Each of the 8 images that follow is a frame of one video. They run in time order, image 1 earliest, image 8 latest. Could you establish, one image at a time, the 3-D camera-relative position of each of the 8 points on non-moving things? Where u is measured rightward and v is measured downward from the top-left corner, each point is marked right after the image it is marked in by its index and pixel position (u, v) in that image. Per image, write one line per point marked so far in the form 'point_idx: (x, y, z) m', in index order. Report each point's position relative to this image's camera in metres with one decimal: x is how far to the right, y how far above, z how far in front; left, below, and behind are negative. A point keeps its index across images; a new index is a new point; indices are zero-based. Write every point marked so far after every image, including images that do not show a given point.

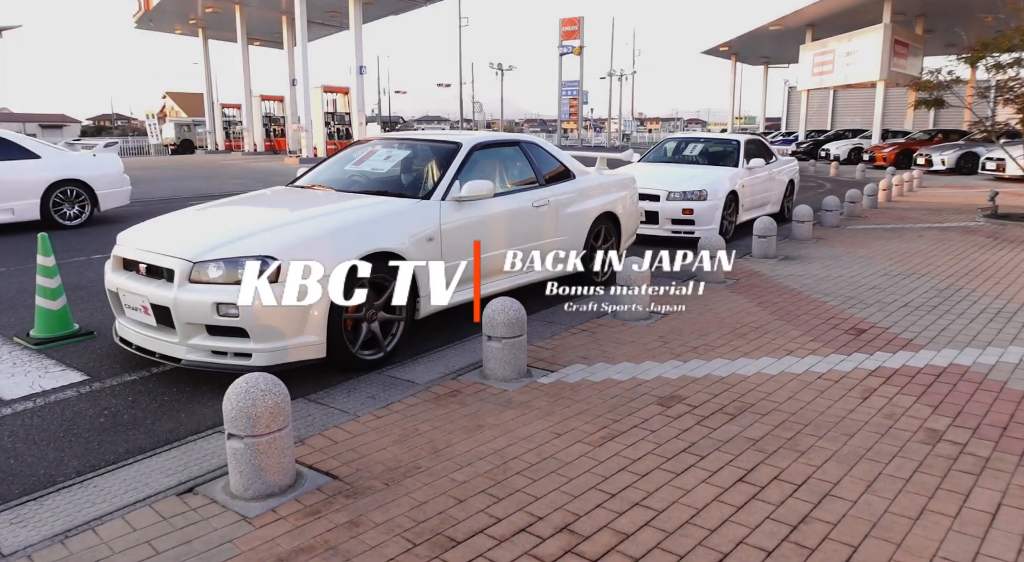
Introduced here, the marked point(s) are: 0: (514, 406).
0: (0.0, -0.8, +4.7) m
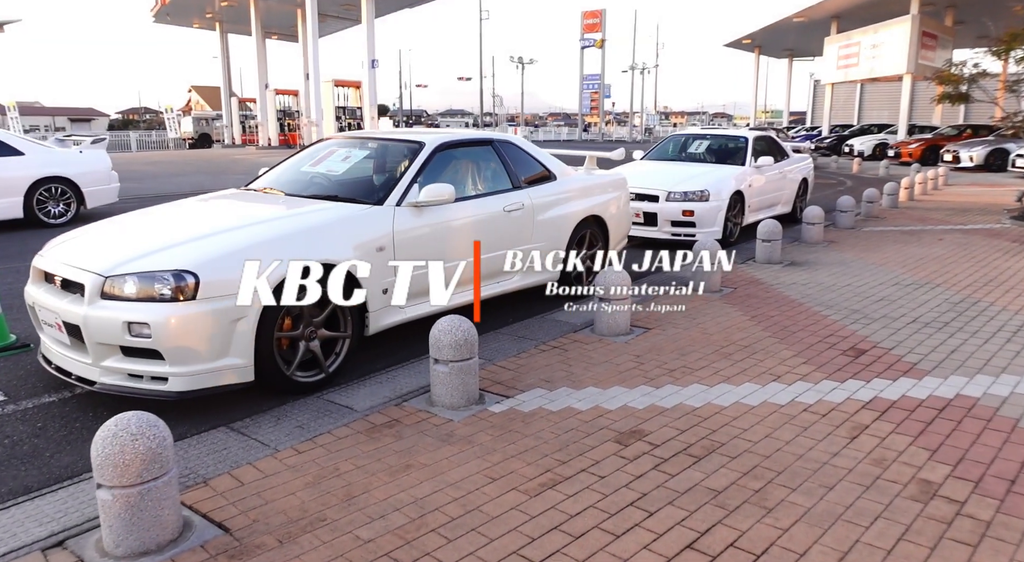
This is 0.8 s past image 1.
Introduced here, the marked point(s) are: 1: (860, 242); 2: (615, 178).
0: (-0.3, -0.9, +4.1) m
1: (+5.0, +0.6, +10.8) m
2: (+1.1, +1.1, +8.0) m
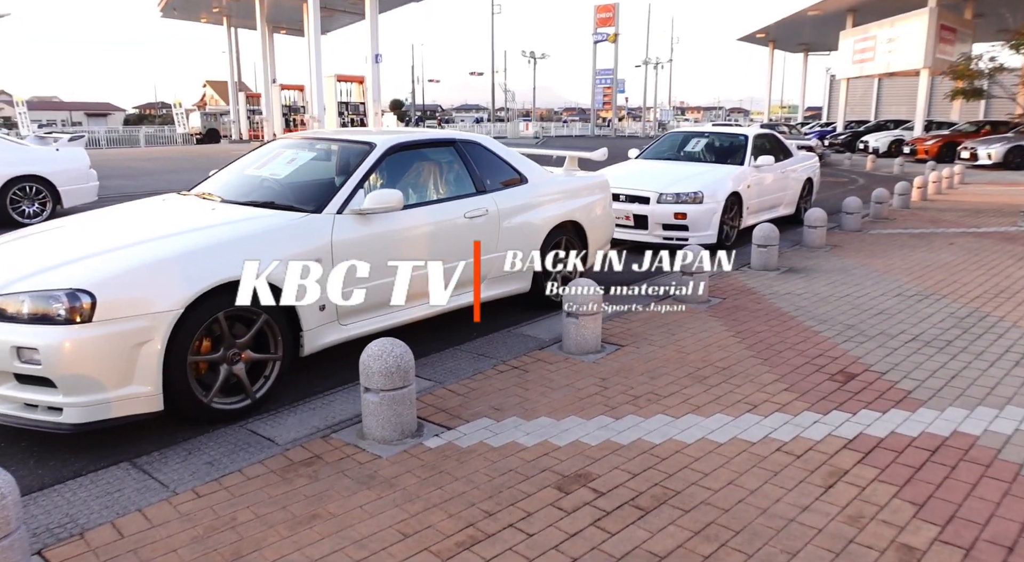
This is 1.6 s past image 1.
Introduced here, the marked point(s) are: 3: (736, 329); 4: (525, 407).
0: (-0.7, -1.0, +3.7) m
1: (+4.8, +0.5, +10.2) m
2: (+0.8, +1.0, +7.5) m
3: (+1.8, -0.4, +6.2) m
4: (+0.1, -0.8, +4.6) m
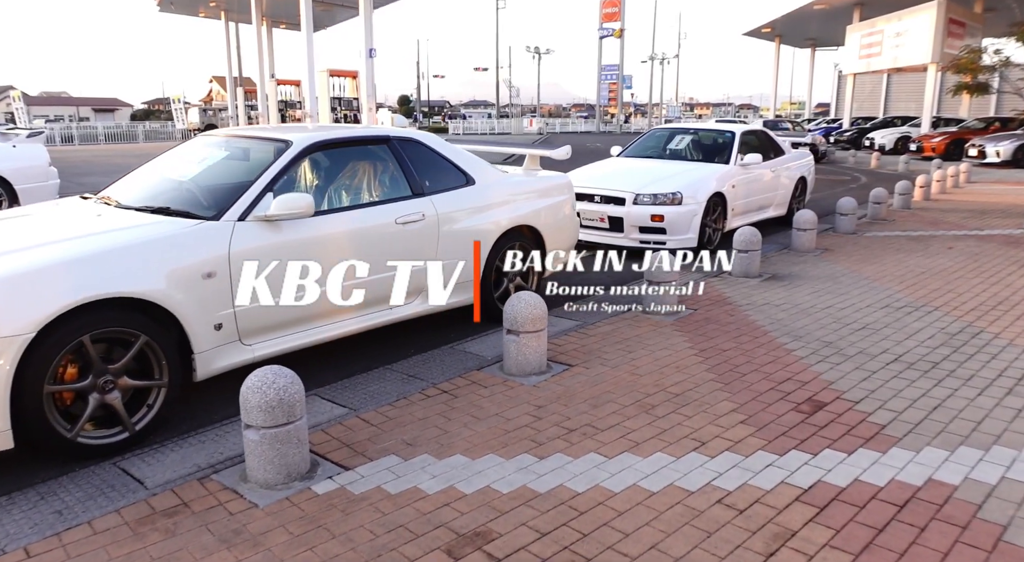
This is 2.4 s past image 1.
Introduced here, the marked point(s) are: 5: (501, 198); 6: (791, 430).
0: (-1.1, -1.1, +3.1) m
1: (+4.4, +0.4, +9.6) m
2: (+0.4, +0.9, +6.9) m
3: (+1.4, -0.5, +5.6) m
4: (-0.4, -0.9, +4.0) m
5: (-0.1, +0.7, +6.2) m
6: (+1.5, -0.8, +4.1) m
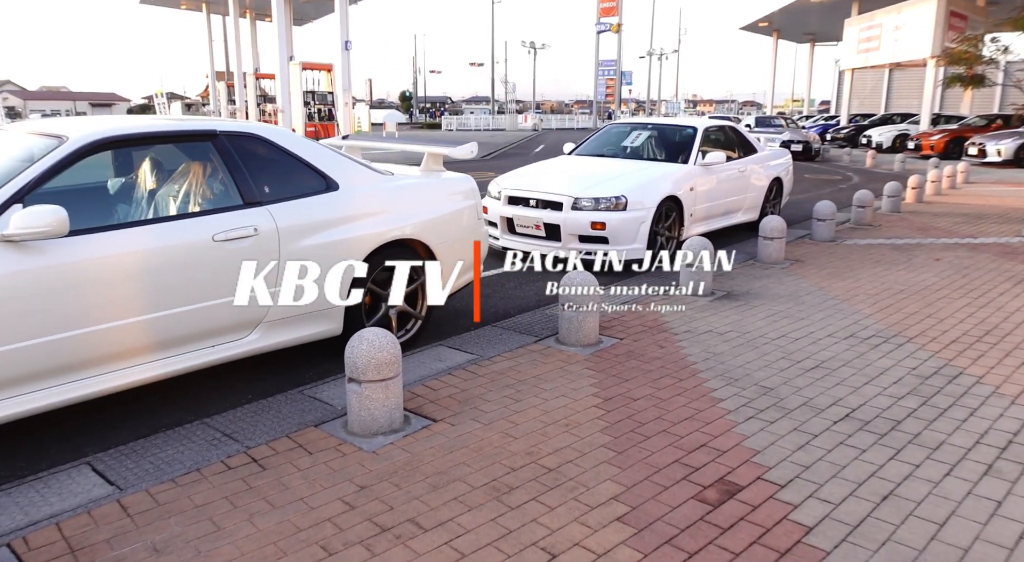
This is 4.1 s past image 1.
0: (-2.0, -1.3, +2.0) m
1: (+3.6, +0.2, +8.5) m
2: (-0.4, +0.7, +5.8) m
3: (+0.6, -0.7, +4.5) m
4: (-1.2, -1.0, +2.9) m
5: (-0.9, +0.5, +5.1) m
6: (+0.7, -1.0, +3.0) m
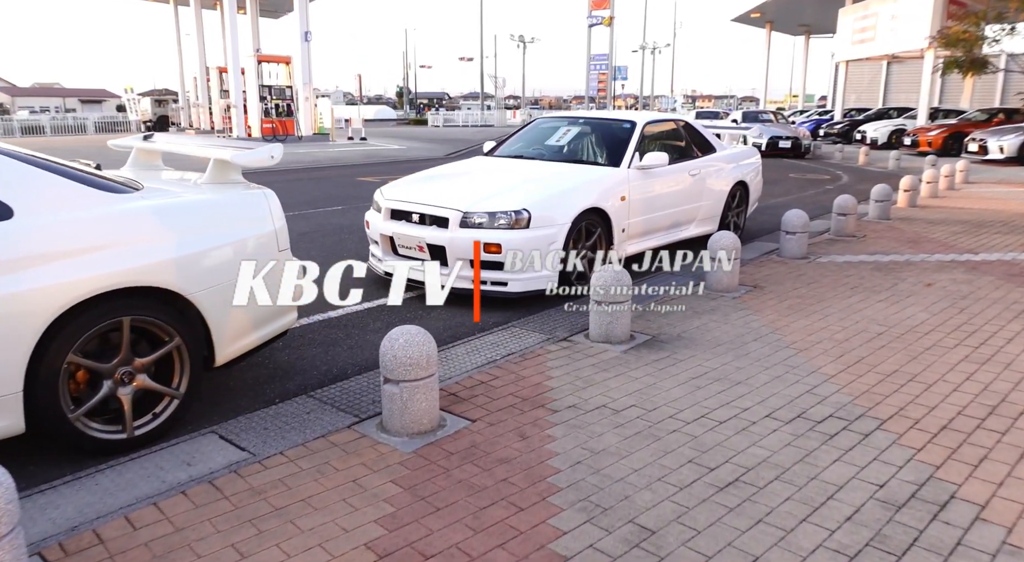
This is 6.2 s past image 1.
0: (-3.0, -1.6, +0.4) m
1: (+2.6, -0.1, +6.9) m
2: (-1.4, +0.4, +4.2) m
3: (-0.4, -1.0, +2.9) m
4: (-2.2, -1.4, +1.3) m
5: (-1.9, +0.2, +3.5) m
6: (-0.3, -1.3, +1.4) m
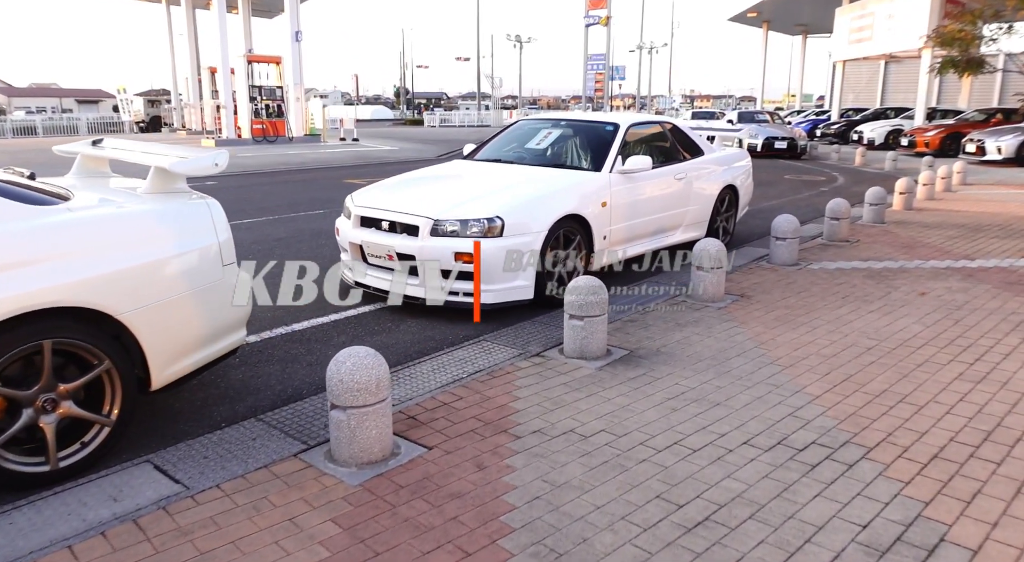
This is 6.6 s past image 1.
0: (-3.2, -1.7, +0.1) m
1: (+2.4, -0.1, +6.6) m
2: (-1.6, +0.4, +3.9) m
3: (-0.6, -1.1, +2.6) m
4: (-2.4, -1.4, +1.0) m
5: (-2.1, +0.1, +3.2) m
6: (-0.5, -1.4, +1.1) m
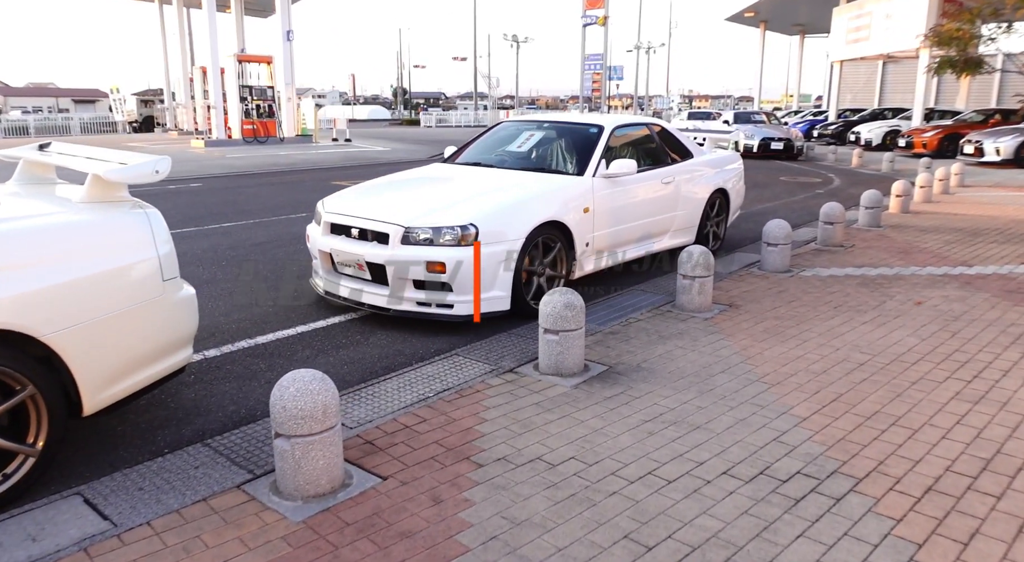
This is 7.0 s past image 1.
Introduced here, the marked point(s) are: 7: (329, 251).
0: (-3.3, -1.7, -0.1) m
1: (+2.2, -0.2, +6.3) m
2: (-1.8, +0.3, +3.6) m
3: (-0.8, -1.1, +2.3) m
4: (-2.6, -1.5, +0.8) m
5: (-2.3, 0.0, +2.9) m
6: (-0.7, -1.5, +0.8) m
7: (-1.4, +0.2, +5.8) m
